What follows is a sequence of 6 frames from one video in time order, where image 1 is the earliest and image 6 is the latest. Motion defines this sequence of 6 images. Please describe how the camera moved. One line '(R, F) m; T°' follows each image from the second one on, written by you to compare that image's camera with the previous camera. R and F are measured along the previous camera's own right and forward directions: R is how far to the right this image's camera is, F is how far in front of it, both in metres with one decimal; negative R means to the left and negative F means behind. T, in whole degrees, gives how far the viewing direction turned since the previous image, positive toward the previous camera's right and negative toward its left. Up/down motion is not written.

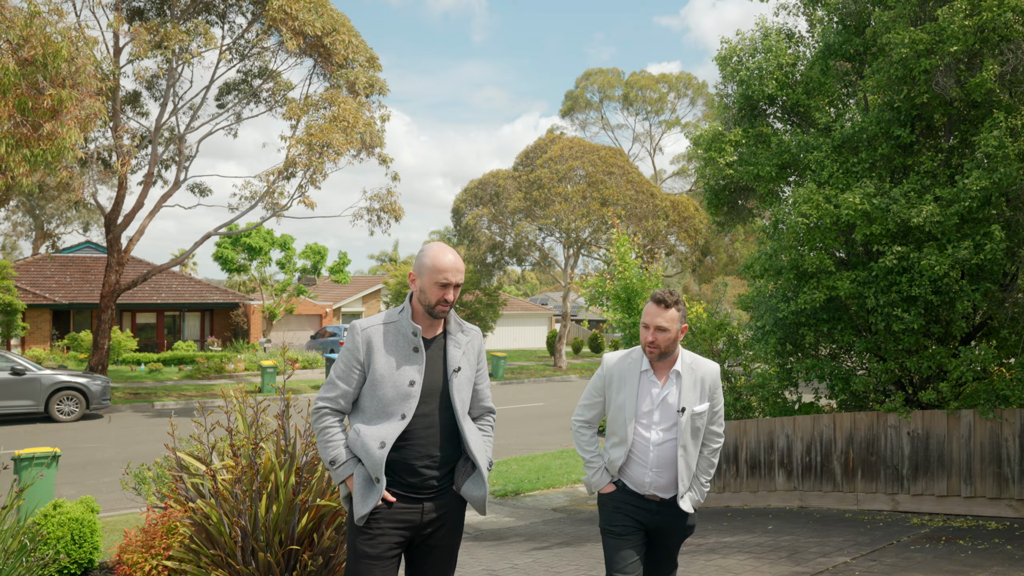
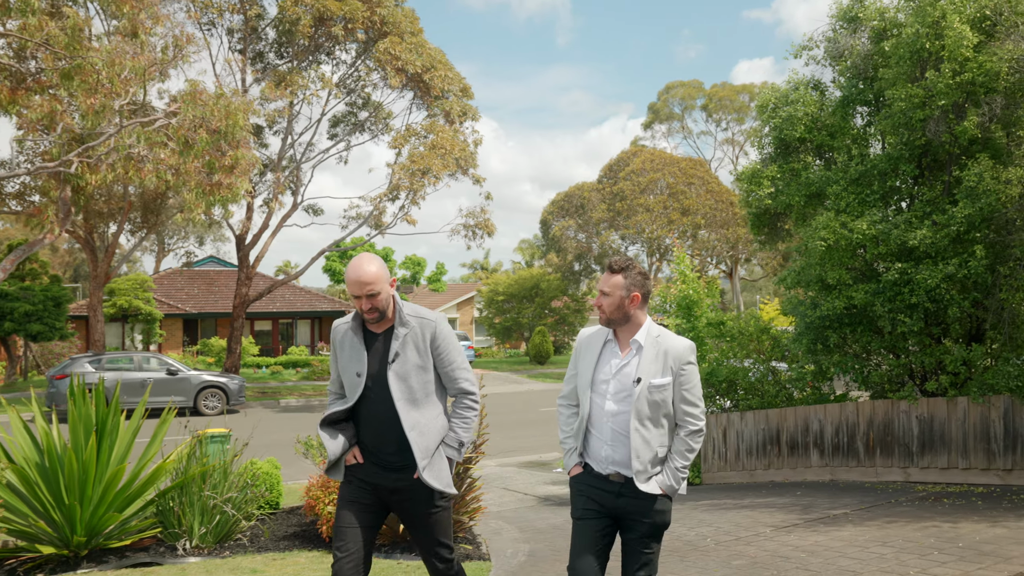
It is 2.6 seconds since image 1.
(+0.2, -2.2) m; -6°
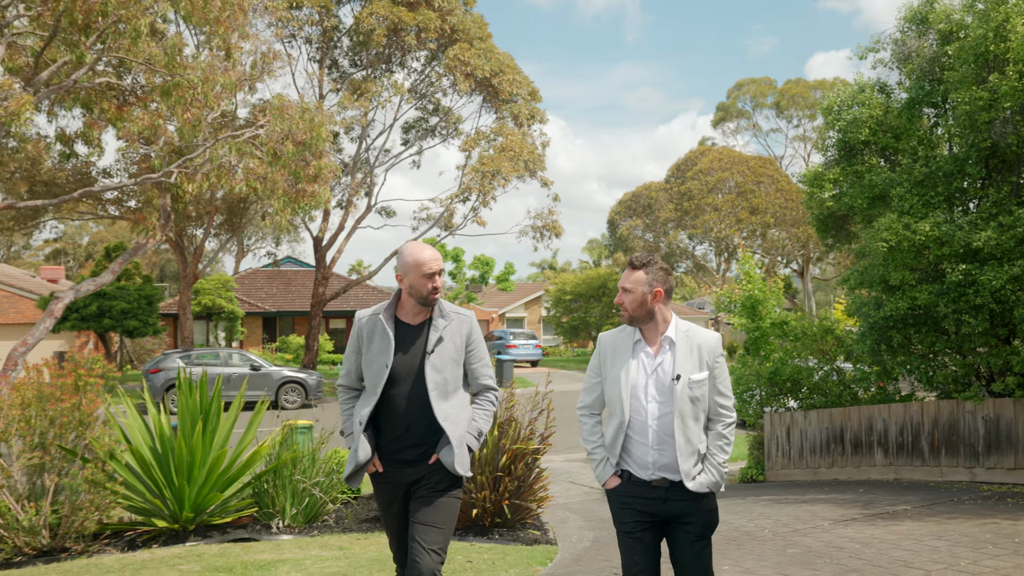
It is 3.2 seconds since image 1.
(0.0, -0.5) m; -5°
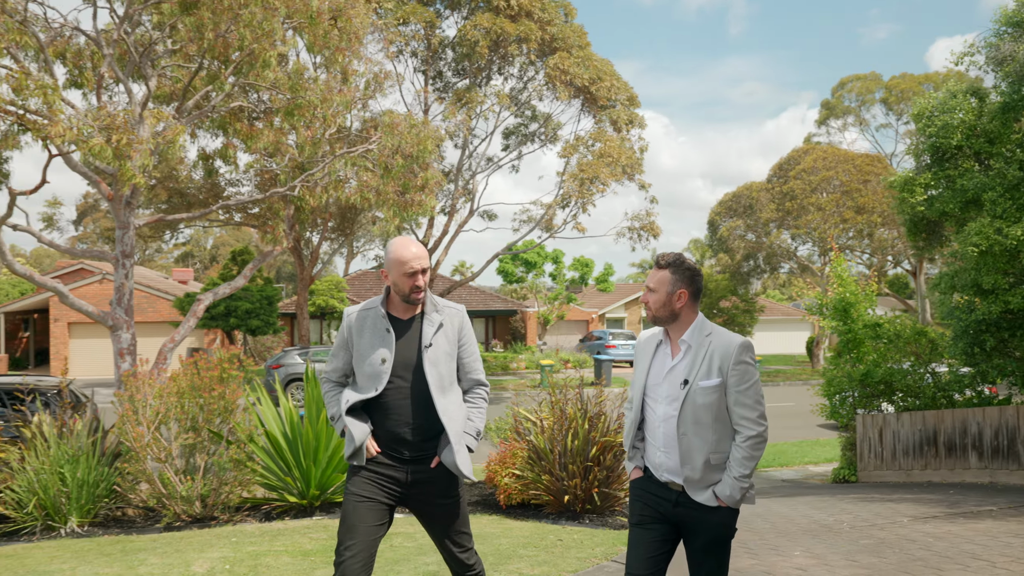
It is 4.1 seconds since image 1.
(+0.1, -0.7) m; -7°
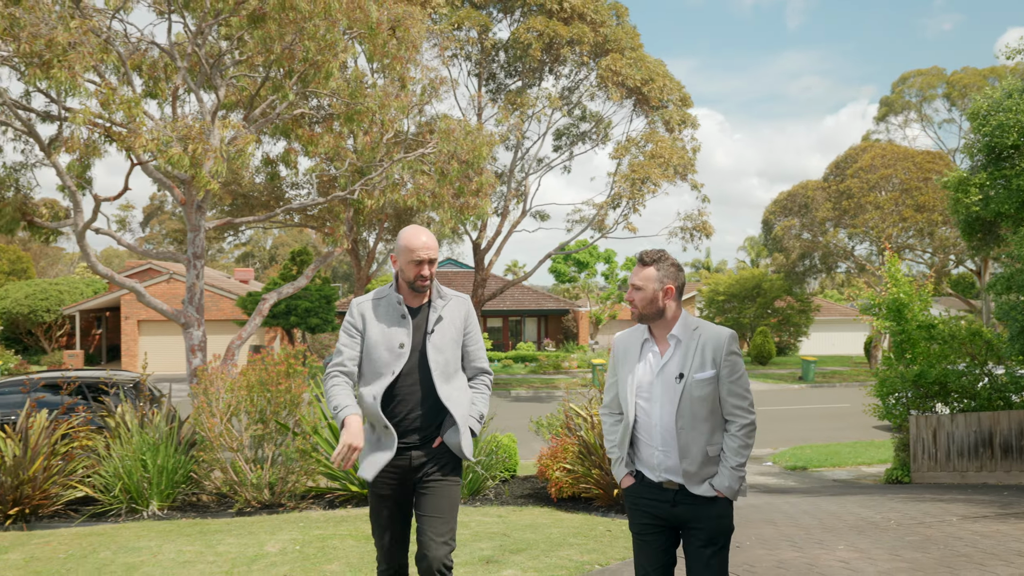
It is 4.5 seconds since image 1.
(0.0, -0.3) m; -4°
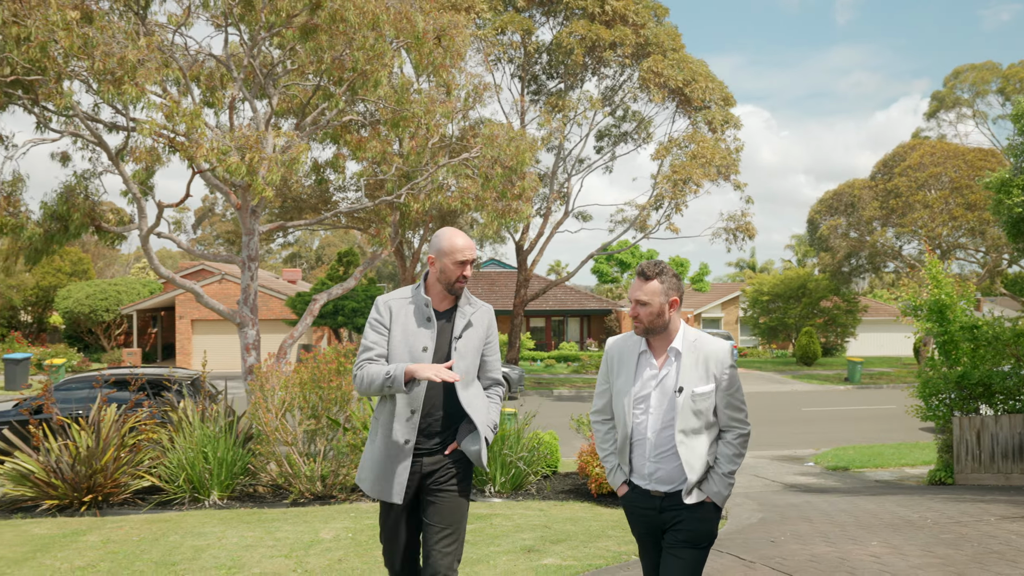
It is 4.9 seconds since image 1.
(0.0, -0.3) m; -3°
